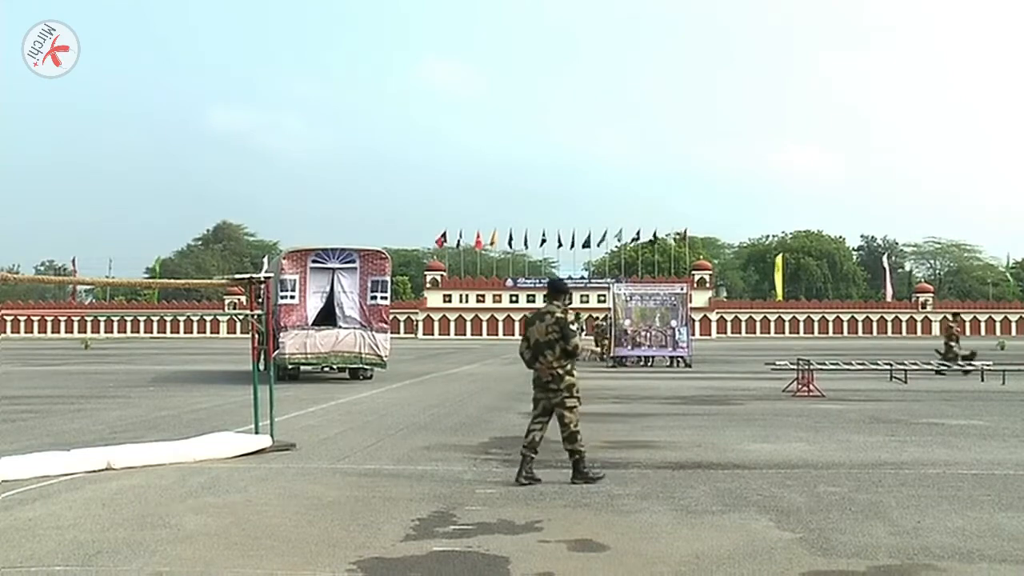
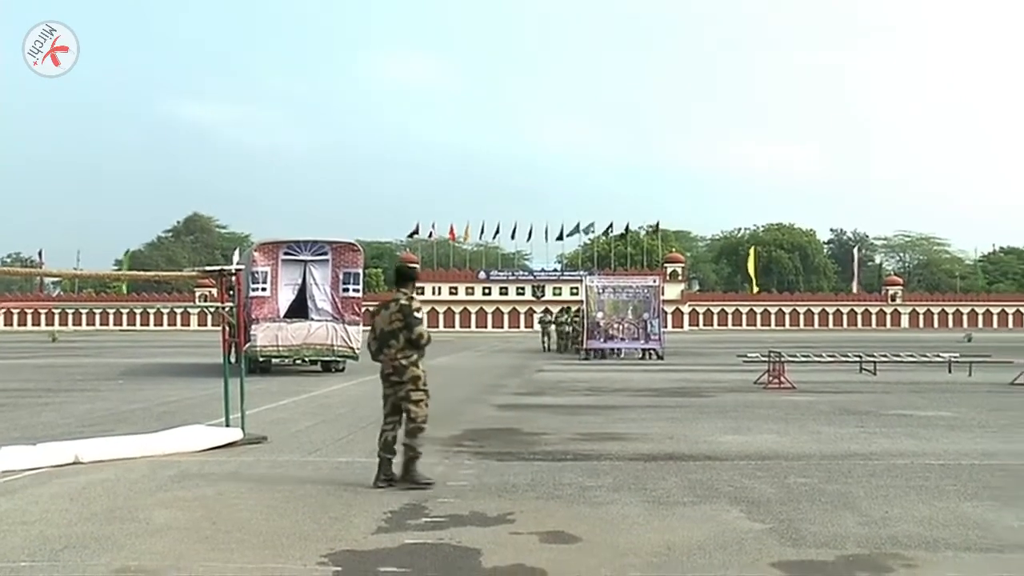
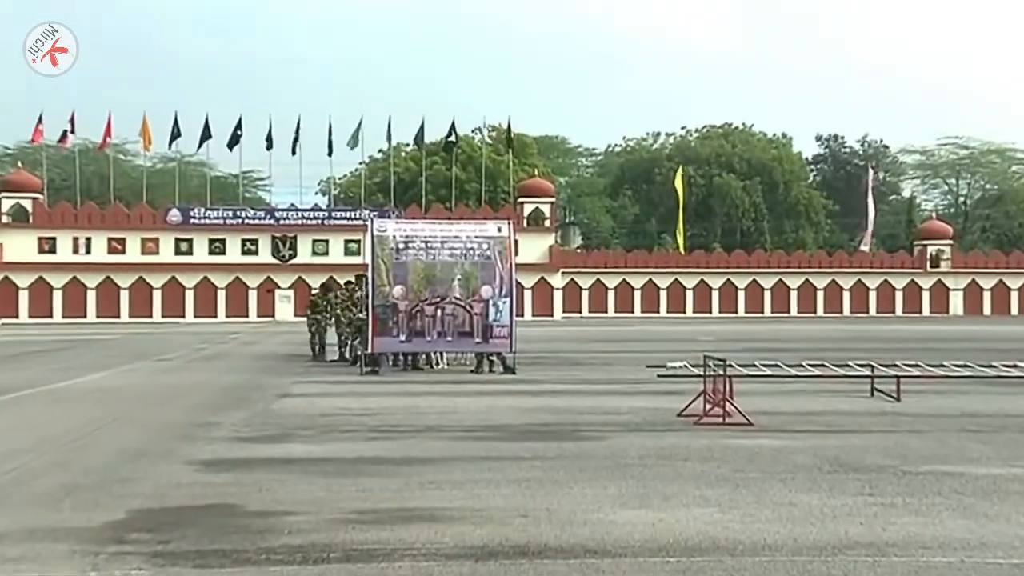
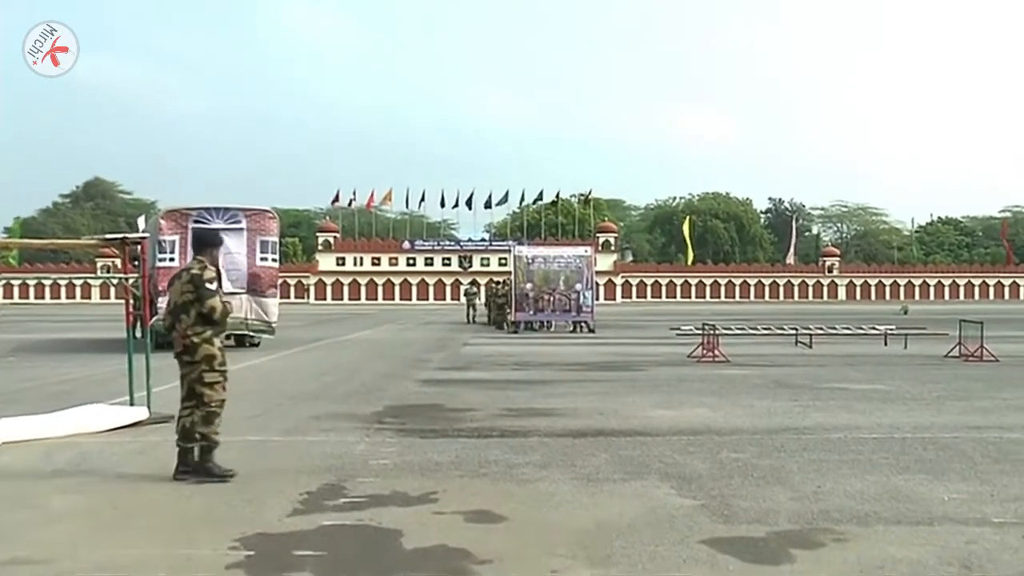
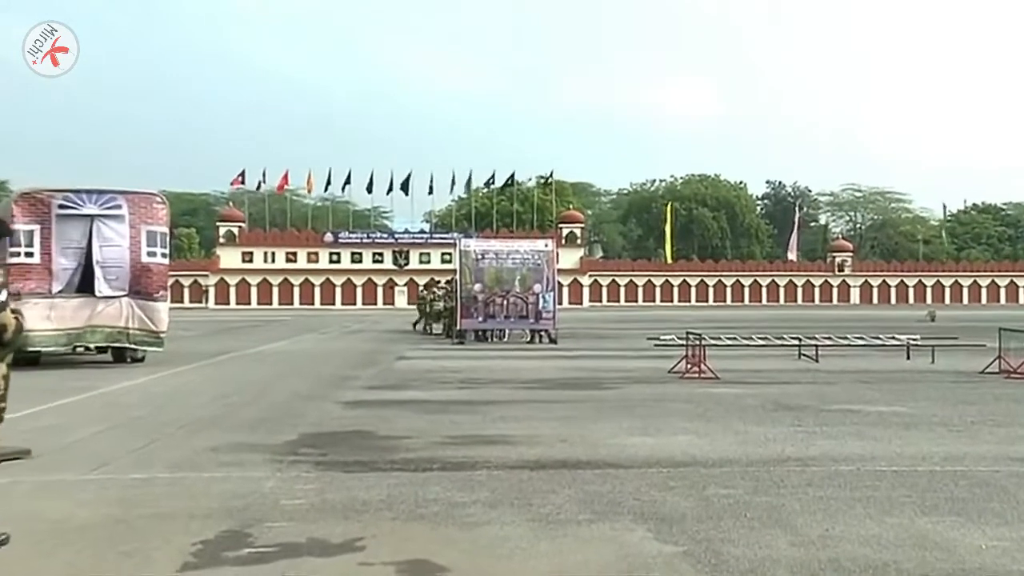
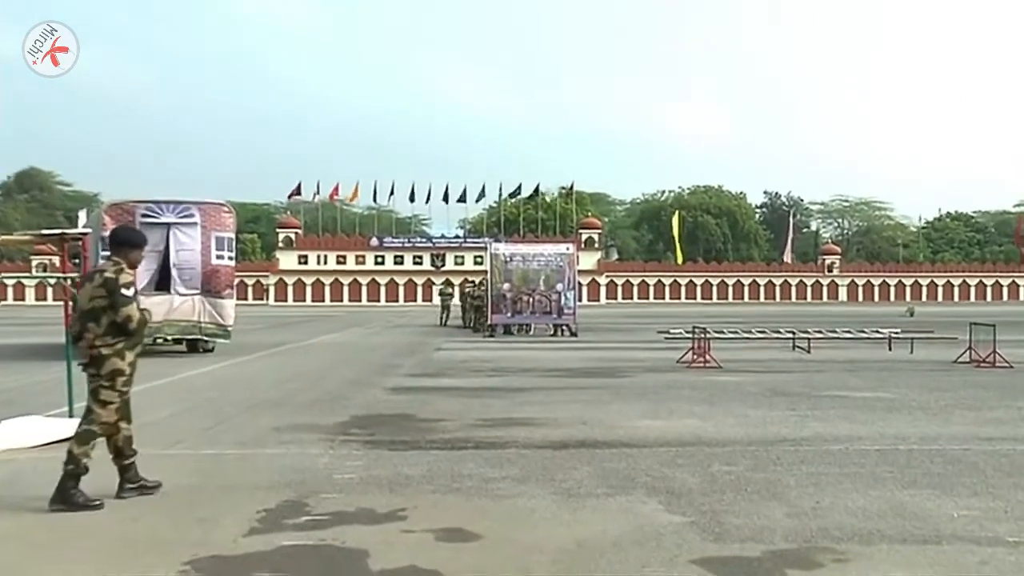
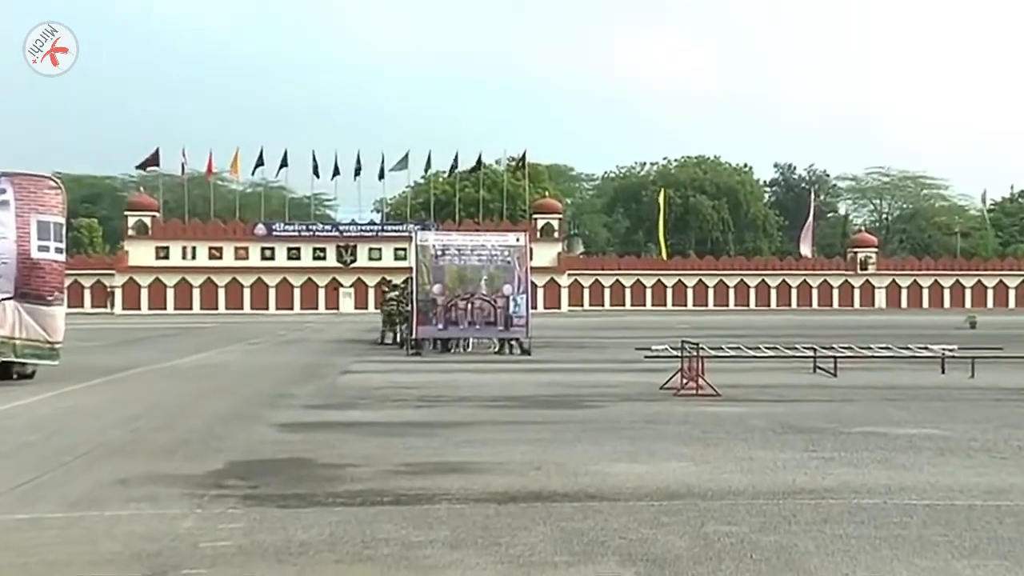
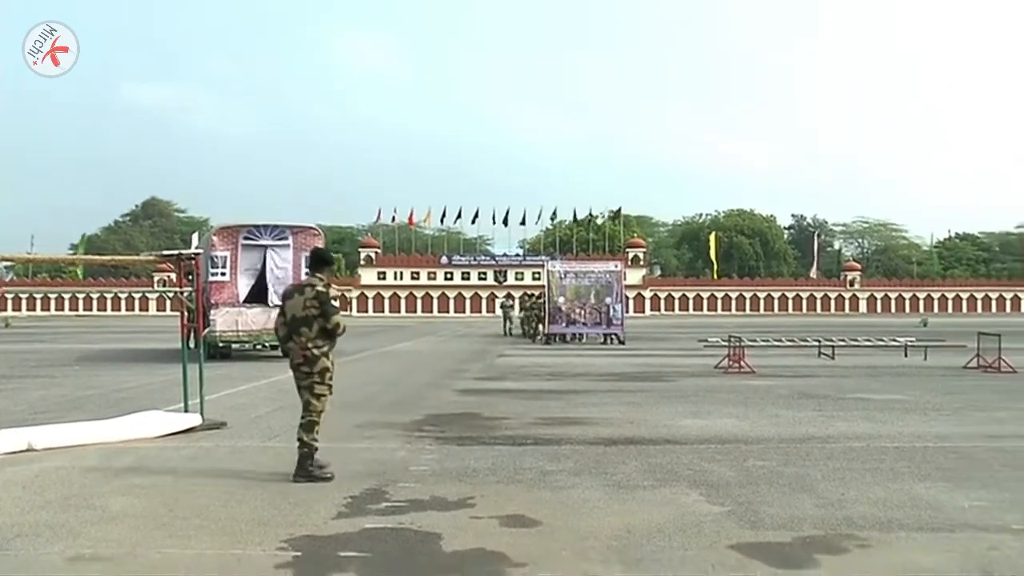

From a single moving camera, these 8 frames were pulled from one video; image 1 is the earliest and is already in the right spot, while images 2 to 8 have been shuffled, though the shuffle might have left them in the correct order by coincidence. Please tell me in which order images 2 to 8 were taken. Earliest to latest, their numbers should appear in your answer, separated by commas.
2, 8, 4, 6, 5, 7, 3
